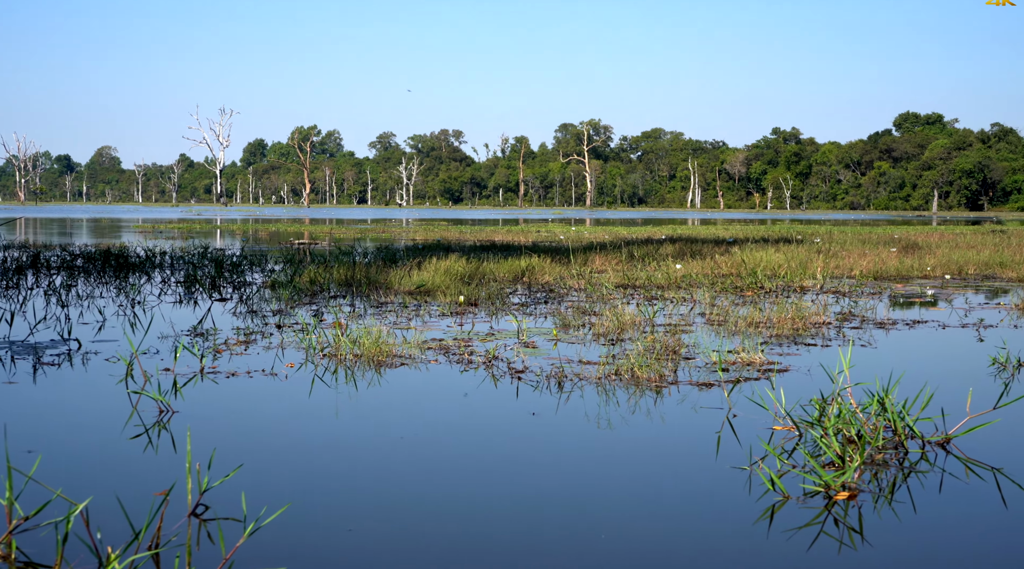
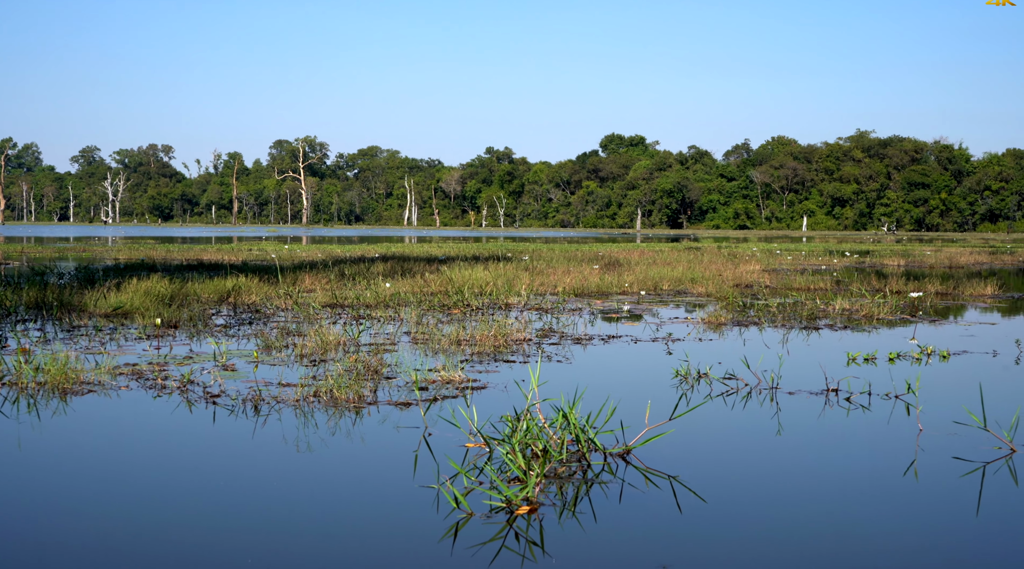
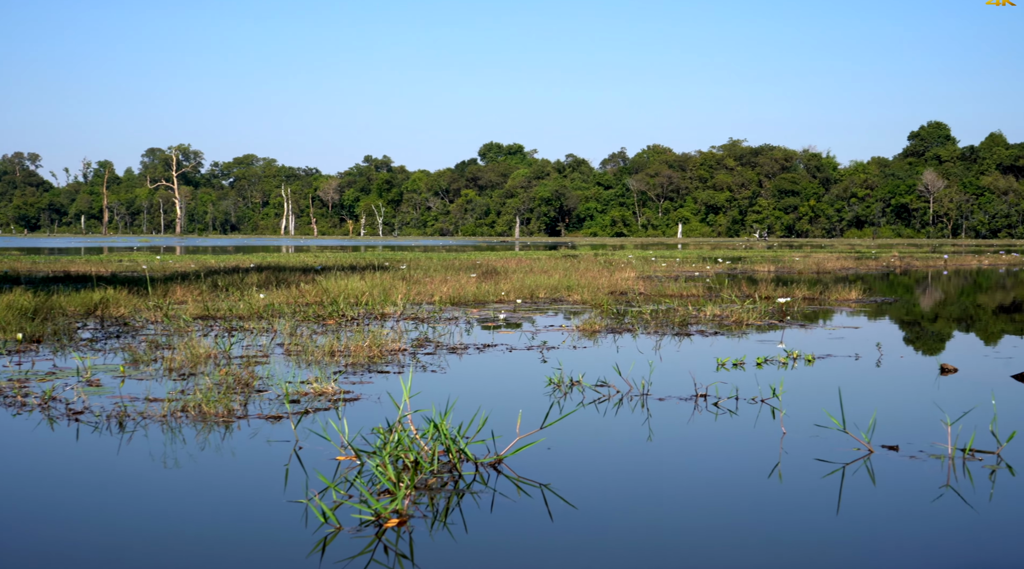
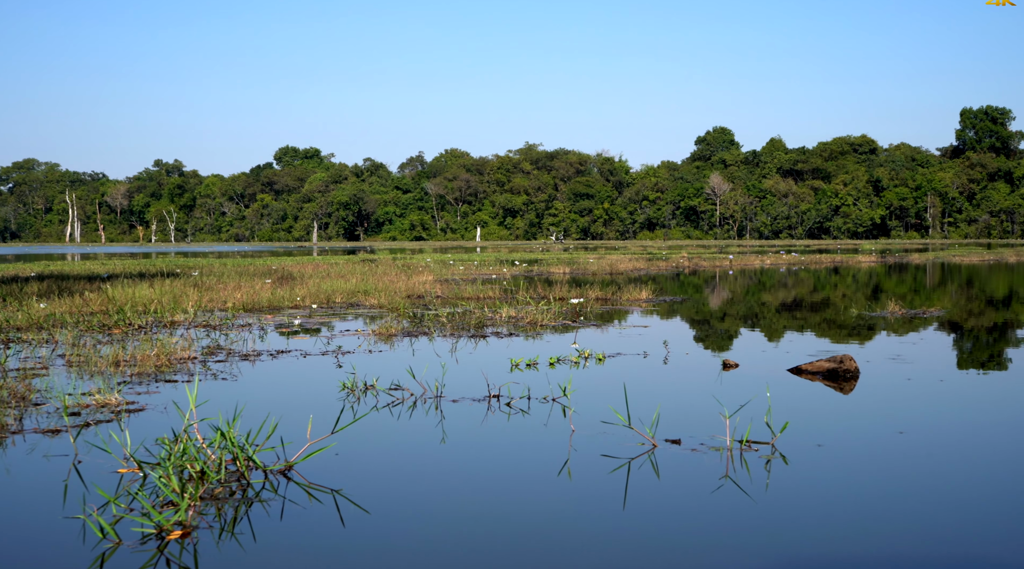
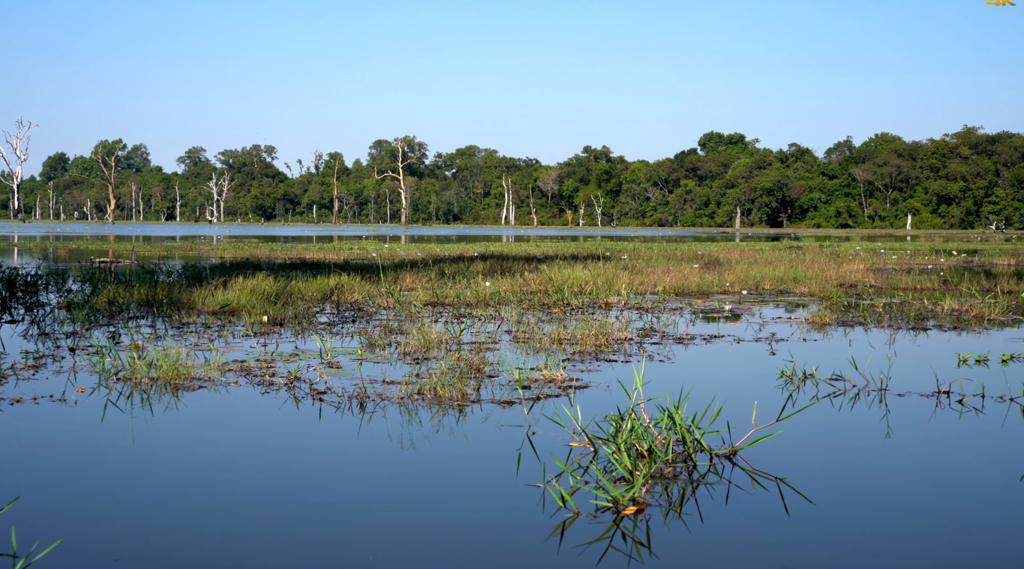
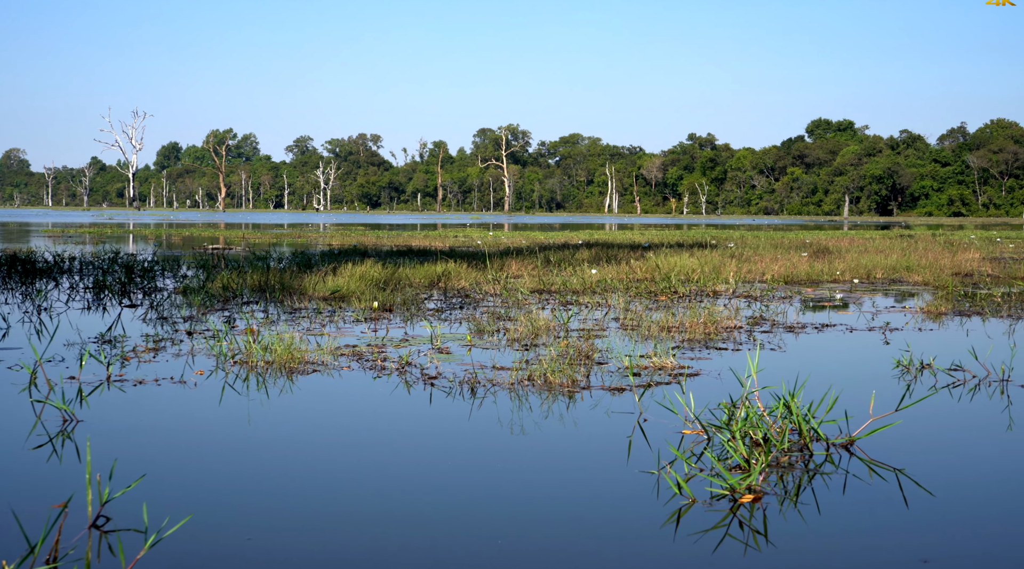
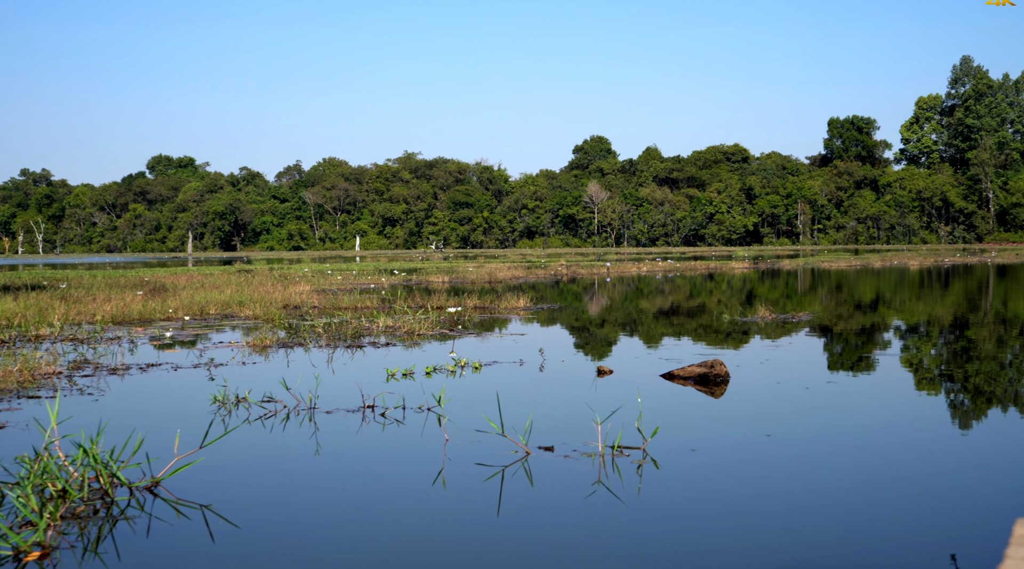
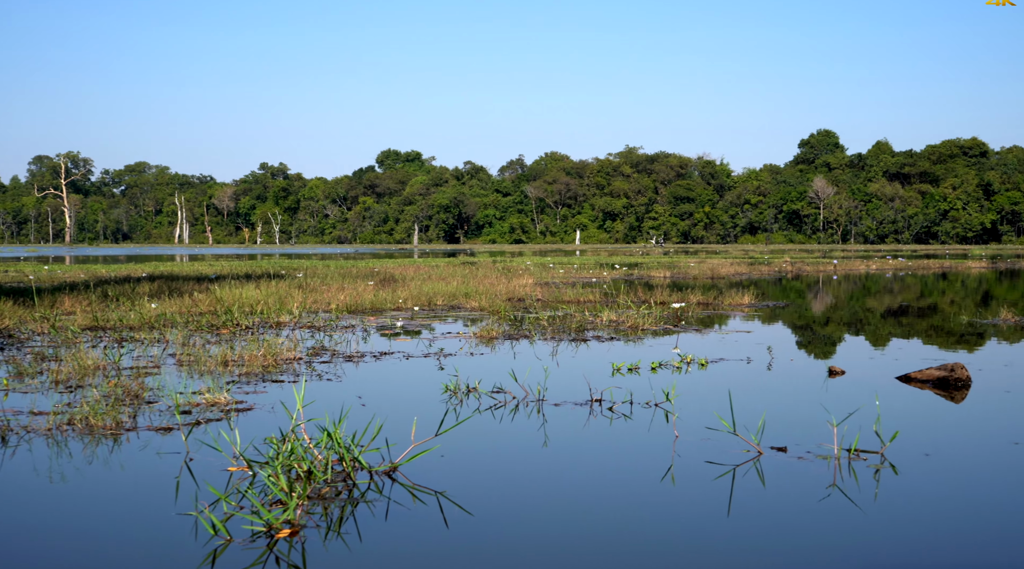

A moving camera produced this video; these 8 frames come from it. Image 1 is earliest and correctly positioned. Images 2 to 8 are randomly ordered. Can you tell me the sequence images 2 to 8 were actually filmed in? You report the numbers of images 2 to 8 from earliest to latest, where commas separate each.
6, 5, 2, 3, 8, 4, 7
